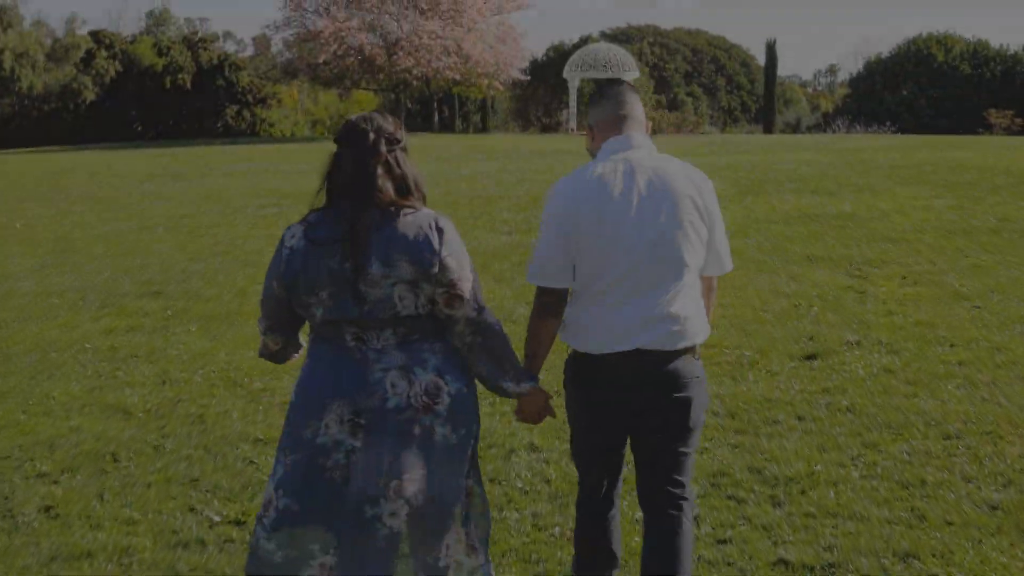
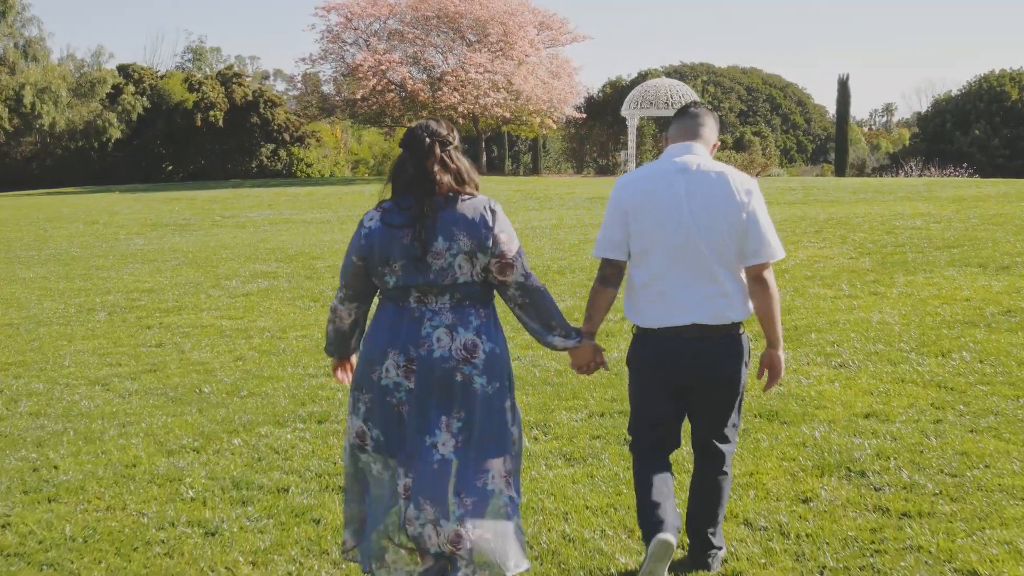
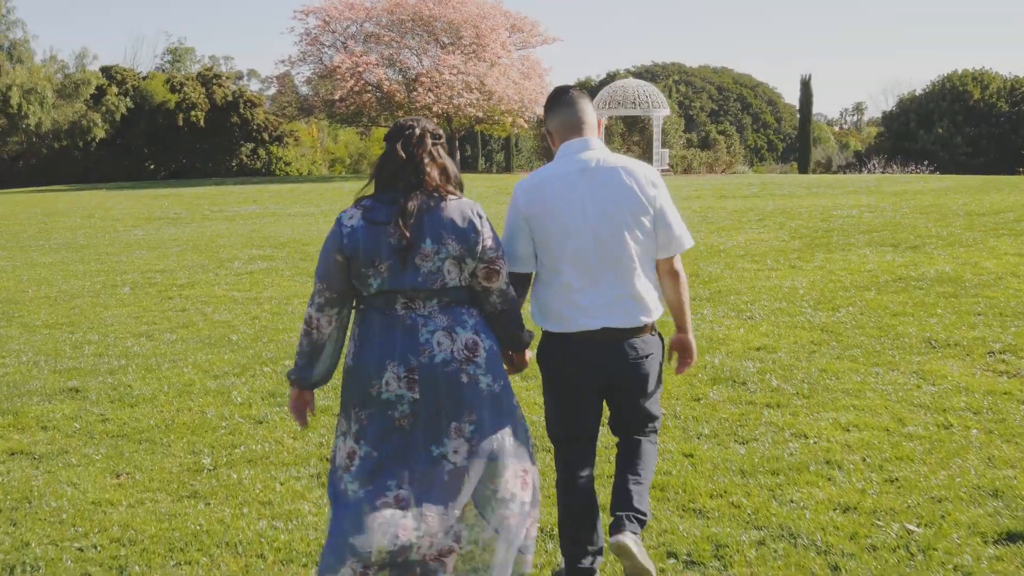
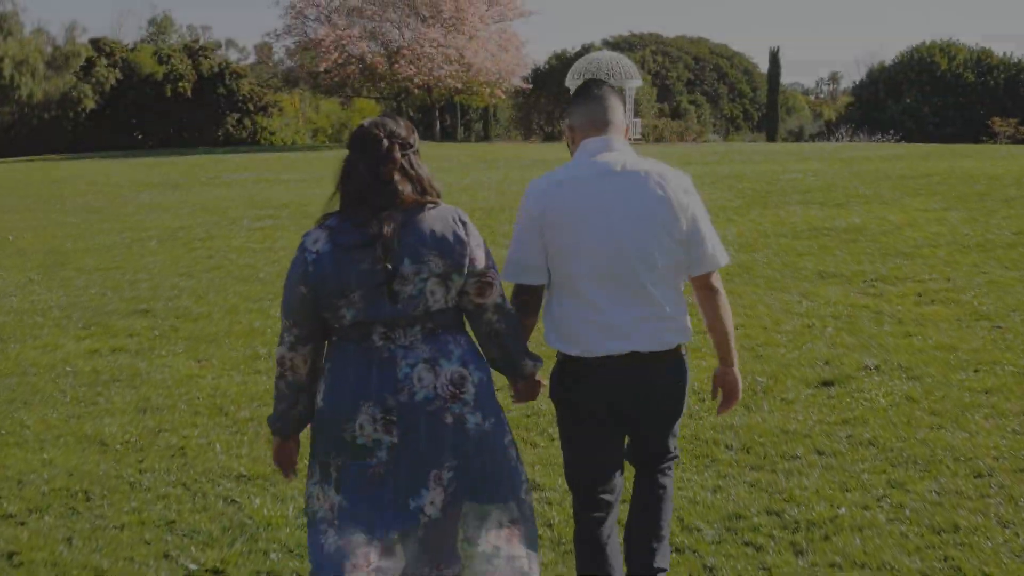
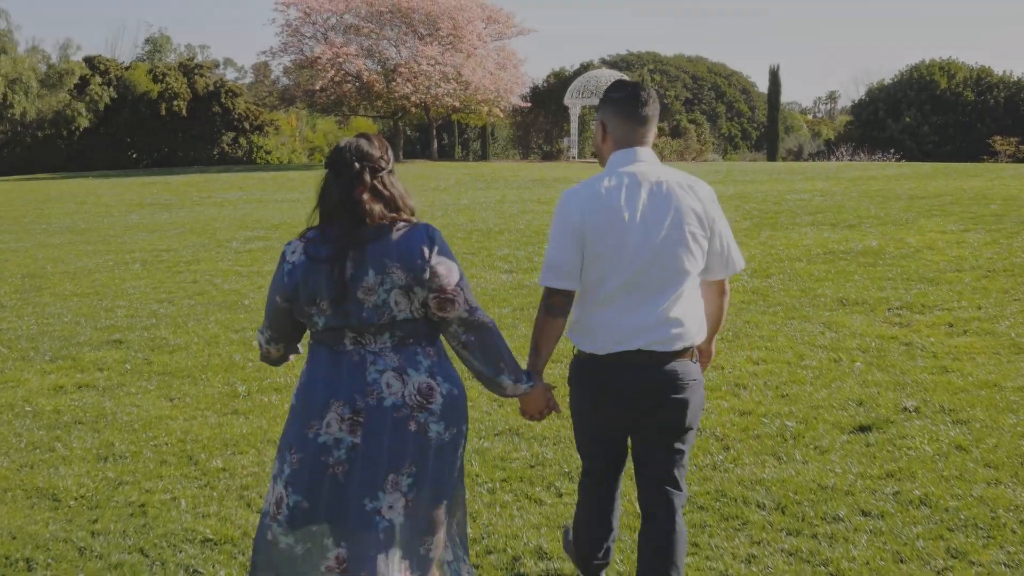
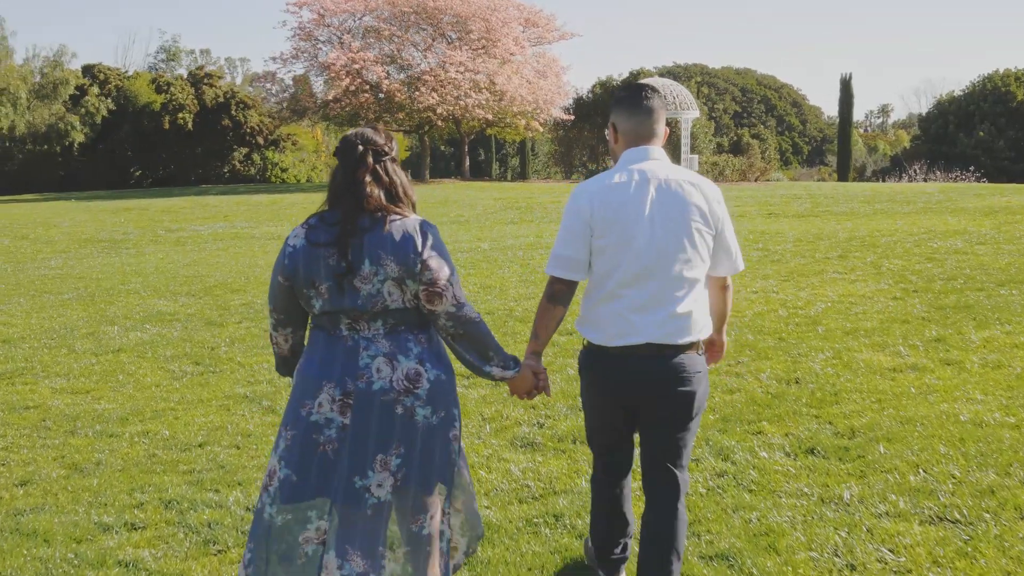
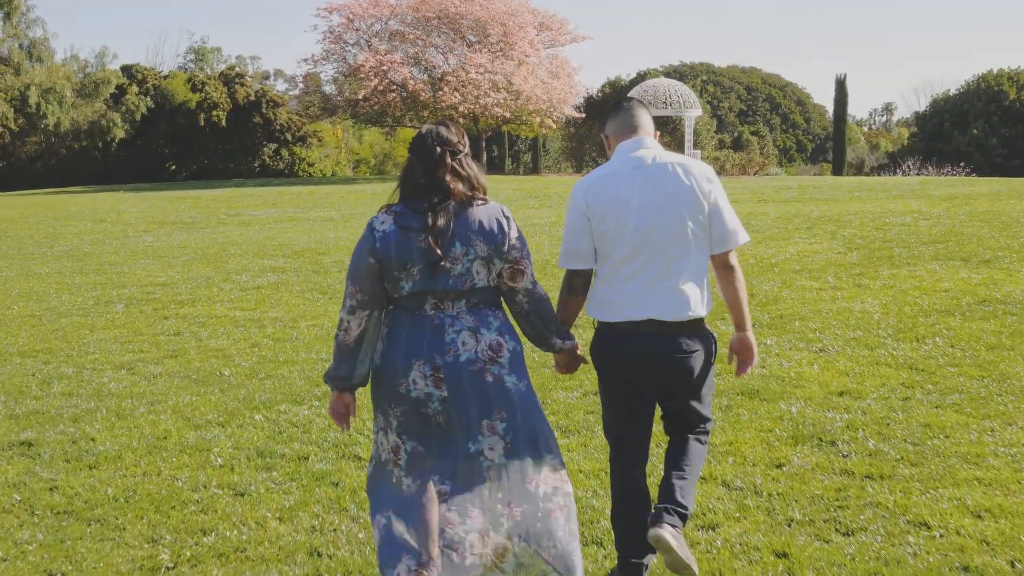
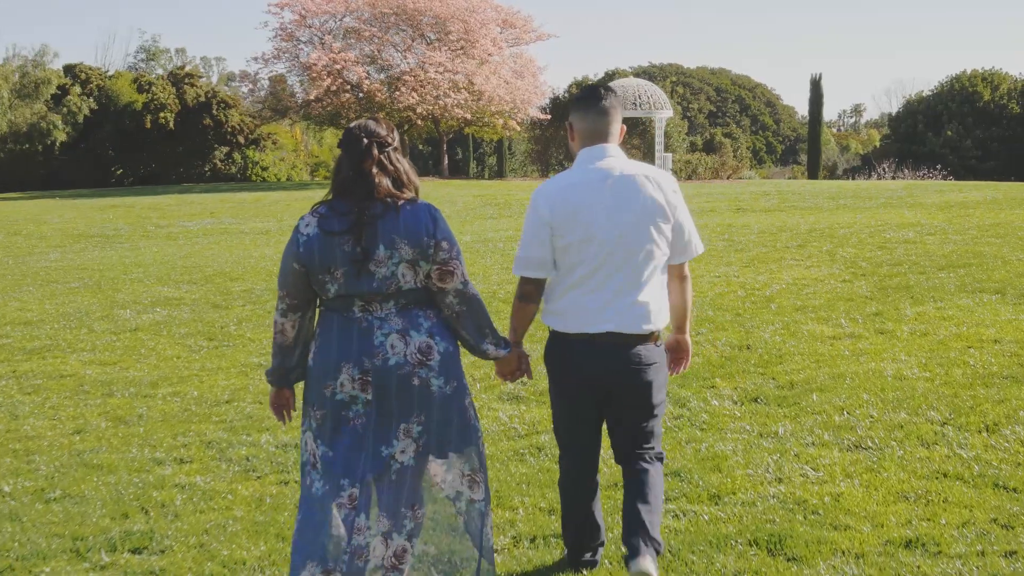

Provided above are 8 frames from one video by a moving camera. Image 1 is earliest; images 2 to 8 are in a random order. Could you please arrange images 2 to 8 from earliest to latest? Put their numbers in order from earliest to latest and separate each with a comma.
4, 5, 3, 7, 2, 8, 6
